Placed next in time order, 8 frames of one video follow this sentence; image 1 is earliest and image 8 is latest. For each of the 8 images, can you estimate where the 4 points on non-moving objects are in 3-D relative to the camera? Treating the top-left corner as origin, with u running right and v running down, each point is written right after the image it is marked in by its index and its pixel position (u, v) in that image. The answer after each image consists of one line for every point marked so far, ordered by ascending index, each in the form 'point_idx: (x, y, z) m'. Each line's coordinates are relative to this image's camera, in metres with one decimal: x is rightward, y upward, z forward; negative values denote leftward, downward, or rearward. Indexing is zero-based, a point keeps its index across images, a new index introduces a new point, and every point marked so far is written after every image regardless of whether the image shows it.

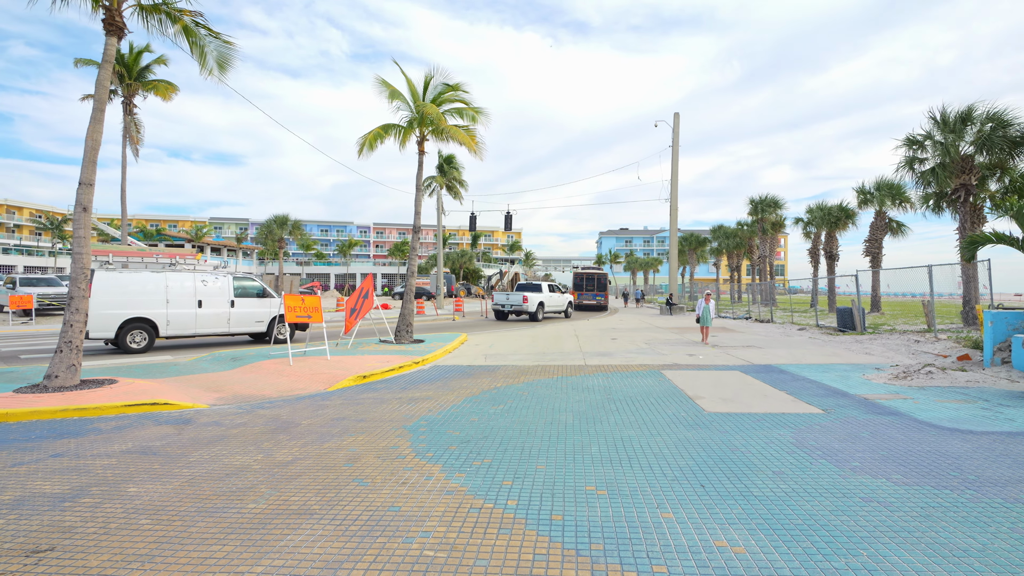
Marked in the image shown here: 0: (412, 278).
0: (-2.5, +0.3, +14.0) m
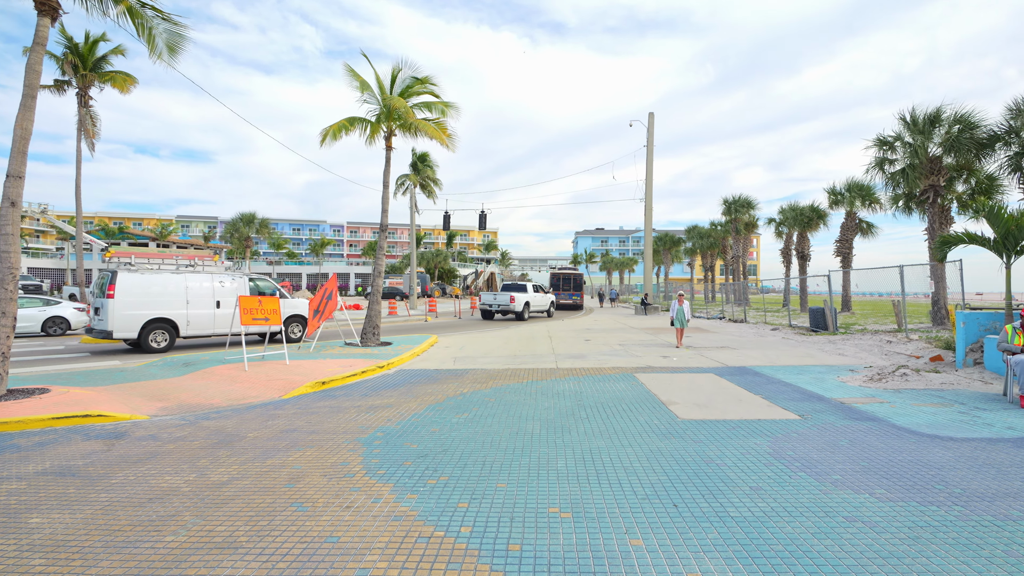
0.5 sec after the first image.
0: (-3.2, +0.2, +13.5) m
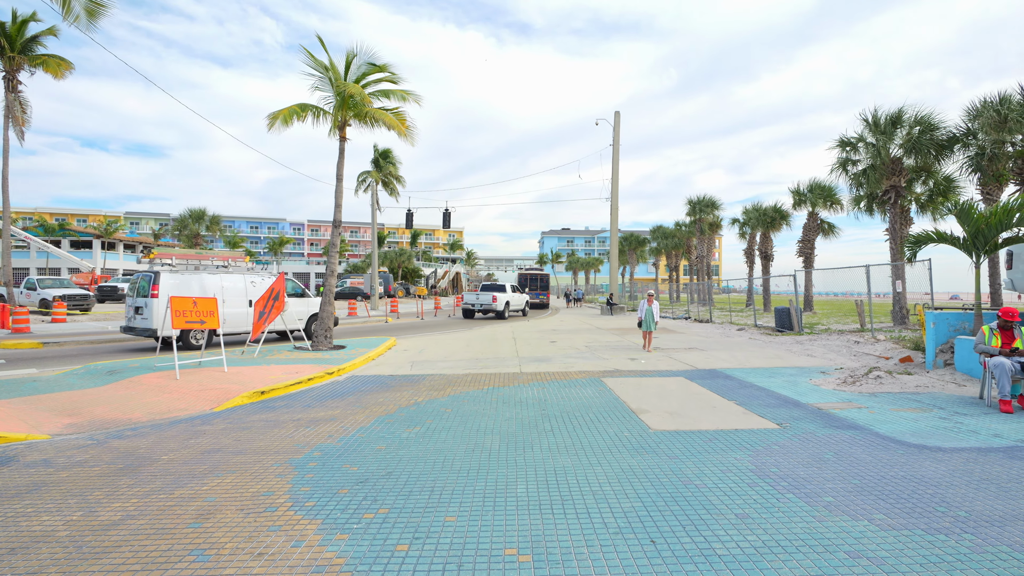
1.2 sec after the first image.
0: (-4.0, +0.2, +12.7) m
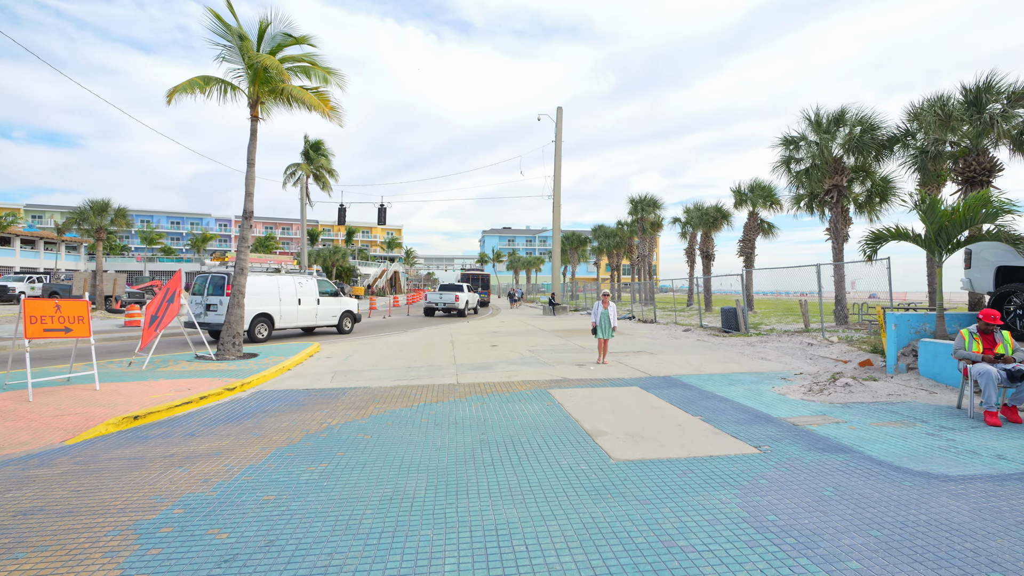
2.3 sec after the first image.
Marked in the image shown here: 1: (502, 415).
0: (-5.3, +0.2, +11.1) m
1: (-0.1, -1.4, +6.6) m
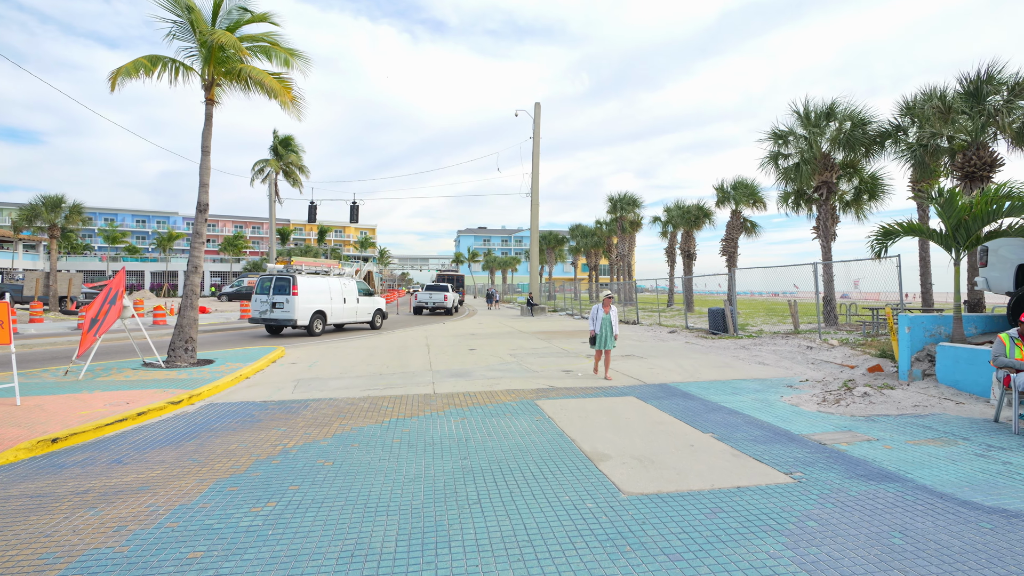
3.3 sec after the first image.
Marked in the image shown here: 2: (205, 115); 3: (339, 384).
0: (-5.6, +0.2, +10.0) m
1: (-0.3, -1.4, +5.7) m
2: (-5.6, +3.1, +10.3) m
3: (-2.7, -1.5, +8.7) m
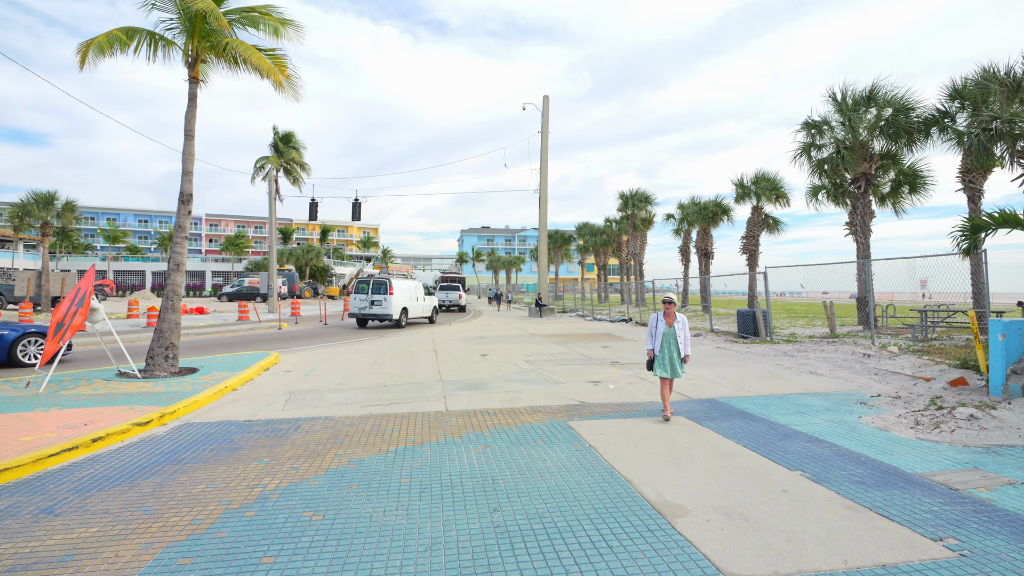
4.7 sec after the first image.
0: (-5.3, +0.2, +8.9) m
1: (0.0, -1.4, +4.6) m
2: (-5.3, +3.1, +9.2) m
3: (-2.4, -1.5, +7.6) m
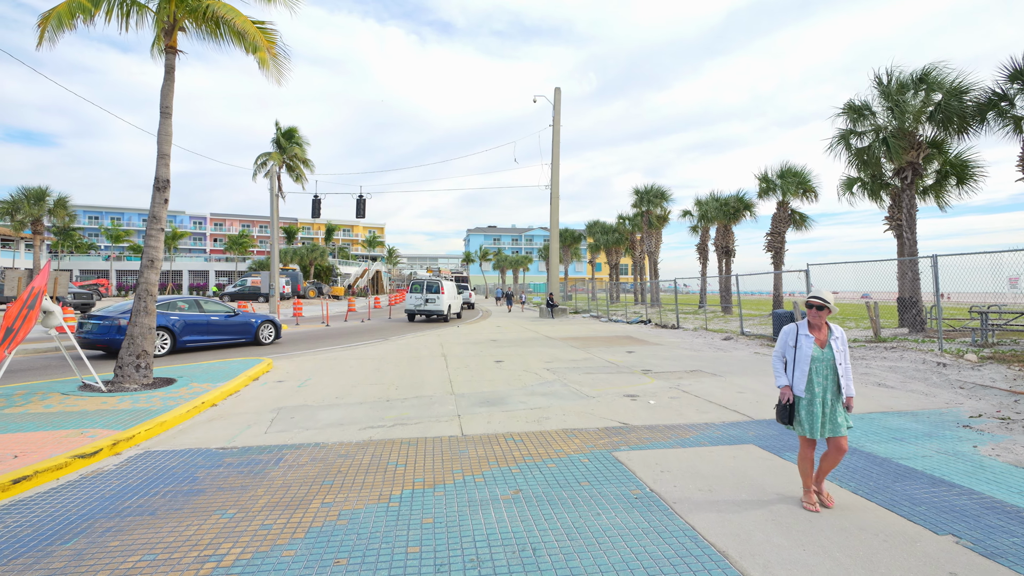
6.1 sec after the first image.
0: (-5.0, +0.3, +7.8) m
1: (+0.3, -1.4, +3.5) m
2: (-5.0, +3.1, +8.1) m
3: (-2.1, -1.5, +6.5) m
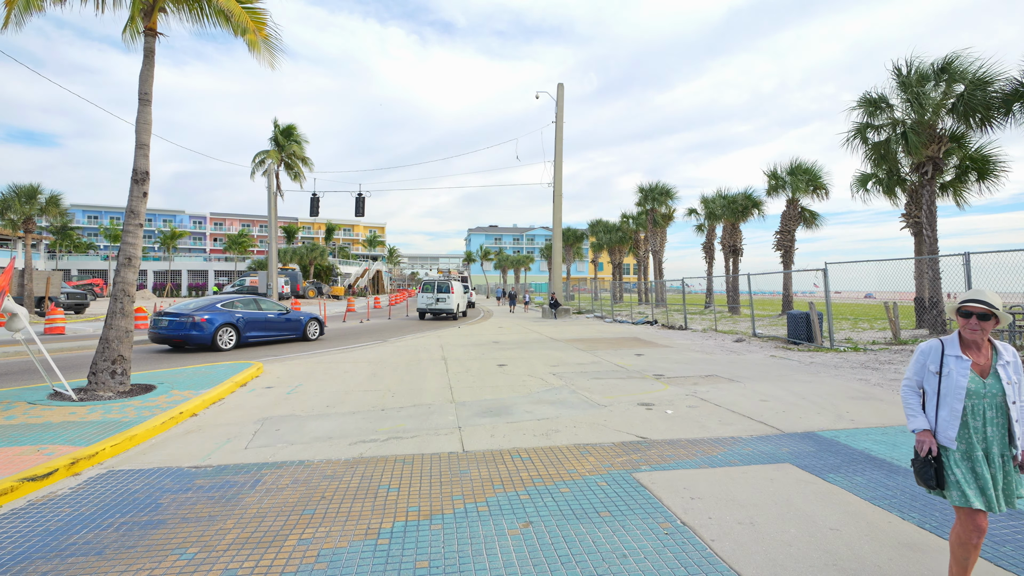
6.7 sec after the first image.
0: (-4.9, +0.3, +7.3) m
1: (+0.3, -1.4, +2.9) m
2: (-4.9, +3.1, +7.6) m
3: (-2.0, -1.5, +5.9) m
